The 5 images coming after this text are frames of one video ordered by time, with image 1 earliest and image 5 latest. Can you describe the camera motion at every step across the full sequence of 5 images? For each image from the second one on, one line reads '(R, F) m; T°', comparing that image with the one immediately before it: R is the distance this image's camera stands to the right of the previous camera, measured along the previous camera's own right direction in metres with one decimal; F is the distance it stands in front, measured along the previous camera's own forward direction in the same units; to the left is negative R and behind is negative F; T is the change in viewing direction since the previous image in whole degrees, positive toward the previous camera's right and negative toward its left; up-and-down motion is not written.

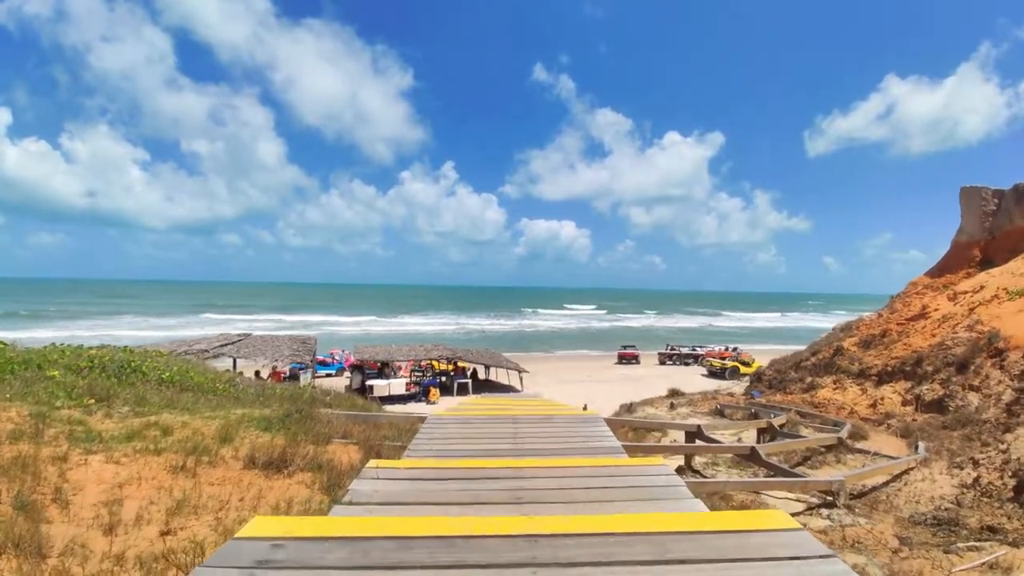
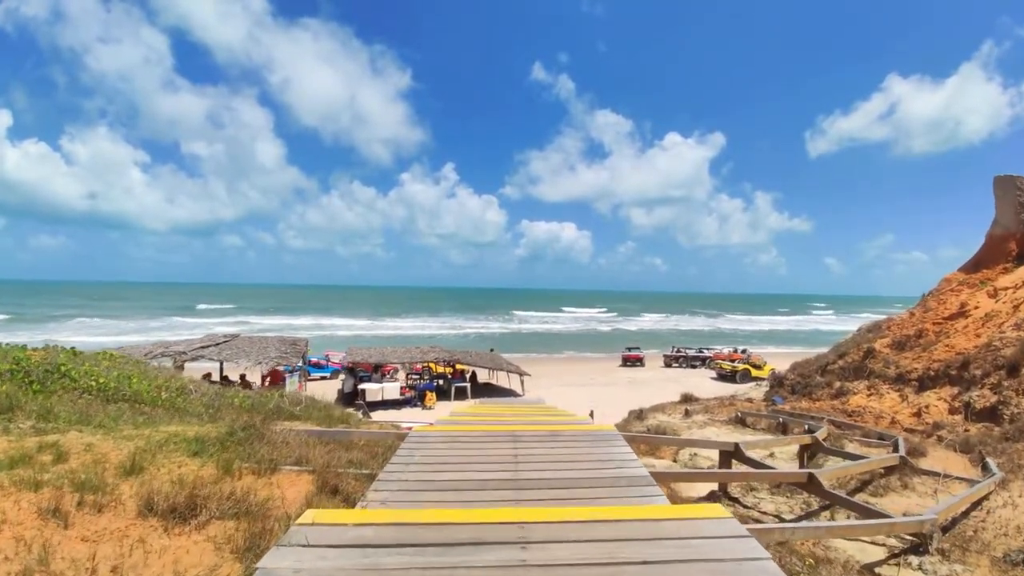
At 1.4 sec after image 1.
(0.0, +1.2) m; 0°
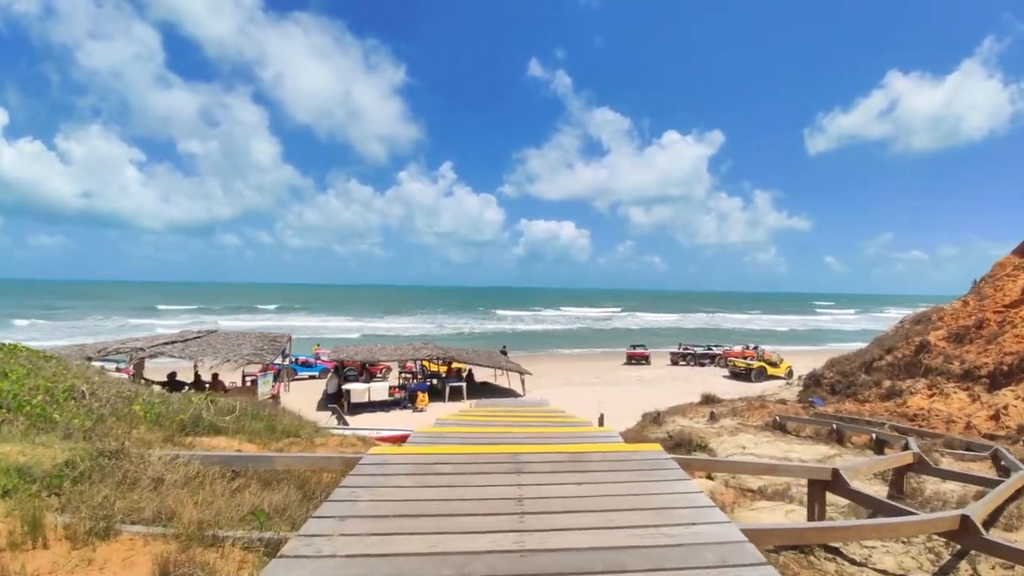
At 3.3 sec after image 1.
(0.0, +1.7) m; 0°
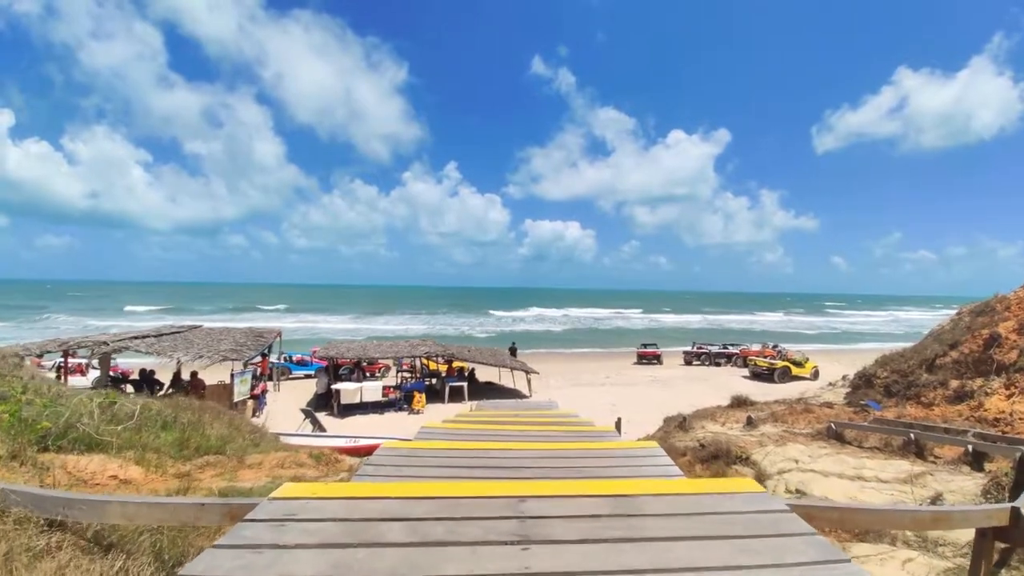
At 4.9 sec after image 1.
(0.0, +1.6) m; -1°
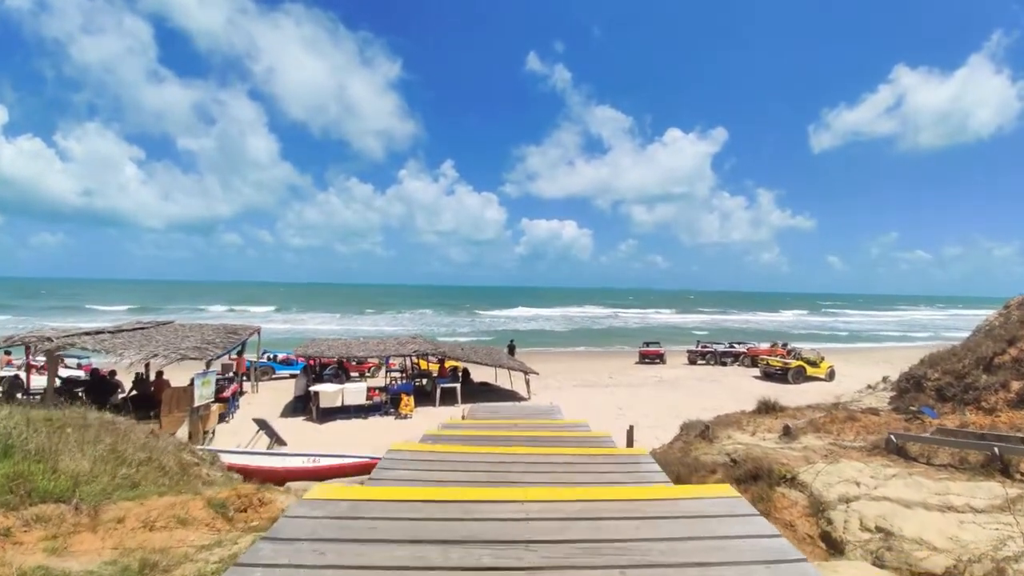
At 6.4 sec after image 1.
(0.0, +1.4) m; 0°
